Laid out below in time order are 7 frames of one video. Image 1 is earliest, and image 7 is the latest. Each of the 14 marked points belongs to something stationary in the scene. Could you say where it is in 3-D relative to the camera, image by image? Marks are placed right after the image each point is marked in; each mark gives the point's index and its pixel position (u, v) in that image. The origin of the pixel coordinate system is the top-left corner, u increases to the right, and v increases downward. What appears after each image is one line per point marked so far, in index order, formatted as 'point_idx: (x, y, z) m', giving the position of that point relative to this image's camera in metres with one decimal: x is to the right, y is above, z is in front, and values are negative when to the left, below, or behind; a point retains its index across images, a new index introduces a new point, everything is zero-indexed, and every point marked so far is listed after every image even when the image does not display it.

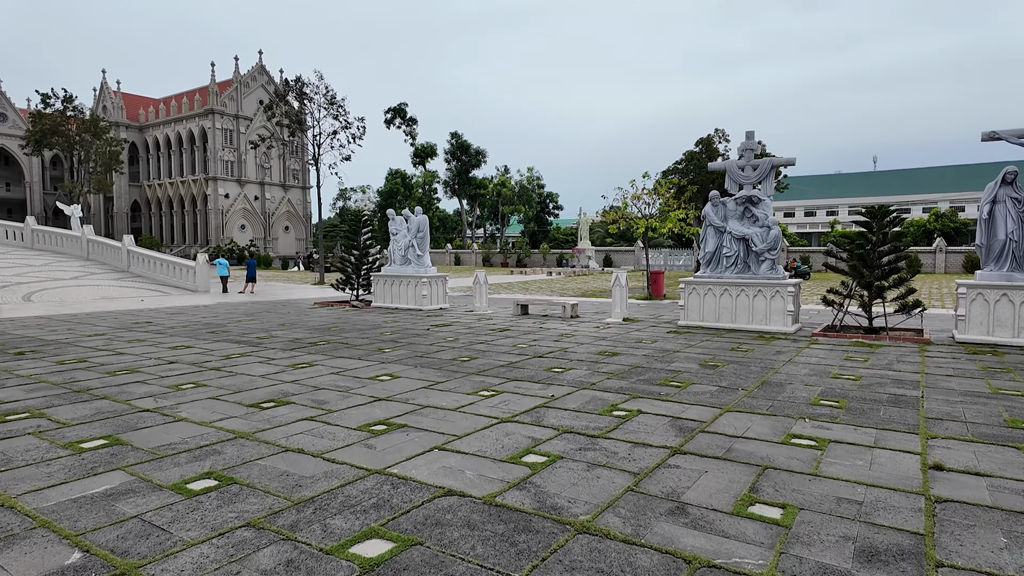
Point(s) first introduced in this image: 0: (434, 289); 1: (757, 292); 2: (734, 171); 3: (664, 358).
0: (-1.8, 0.0, +13.7) m
1: (+4.0, -0.1, +9.8) m
2: (+4.0, +2.1, +10.6) m
3: (+1.8, -0.8, +7.1) m
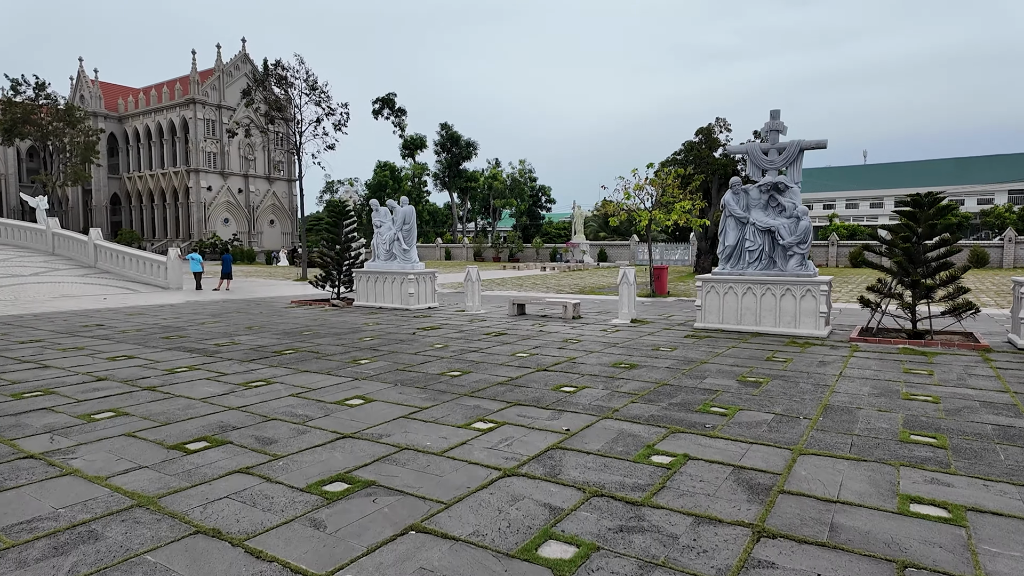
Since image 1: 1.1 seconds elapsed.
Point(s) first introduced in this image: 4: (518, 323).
0: (-1.9, 0.0, +12.5) m
1: (+4.0, 0.0, +8.7) m
2: (+3.9, +2.1, +9.5) m
3: (+1.8, -0.8, +6.0) m
4: (+0.1, -0.6, +10.0) m
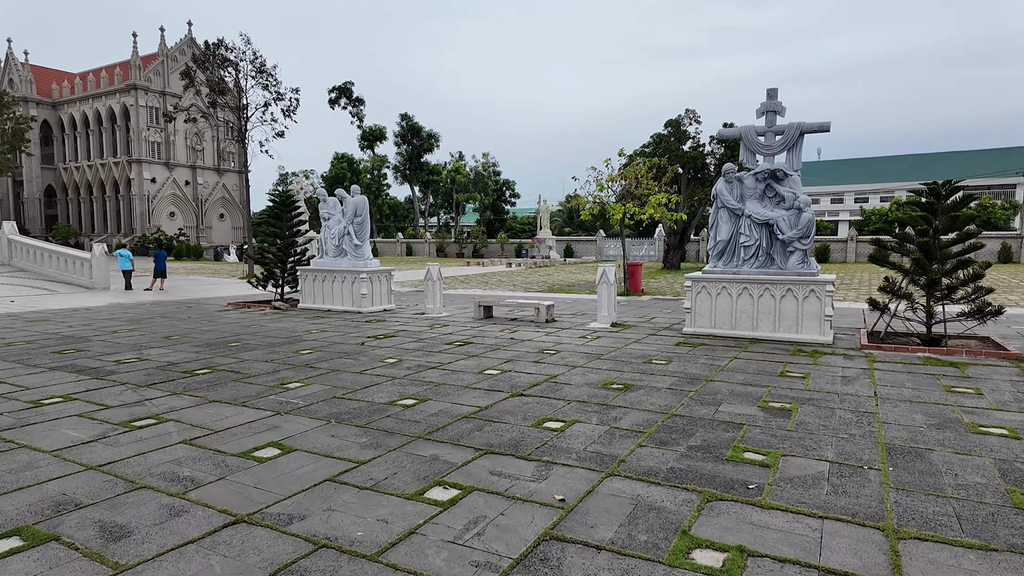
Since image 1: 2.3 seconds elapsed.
0: (-2.6, 0.0, +11.1) m
1: (+3.5, 0.0, +7.7) m
2: (+3.4, +2.1, +8.5) m
3: (+1.5, -0.9, +4.9) m
4: (-0.4, -0.6, +8.8) m
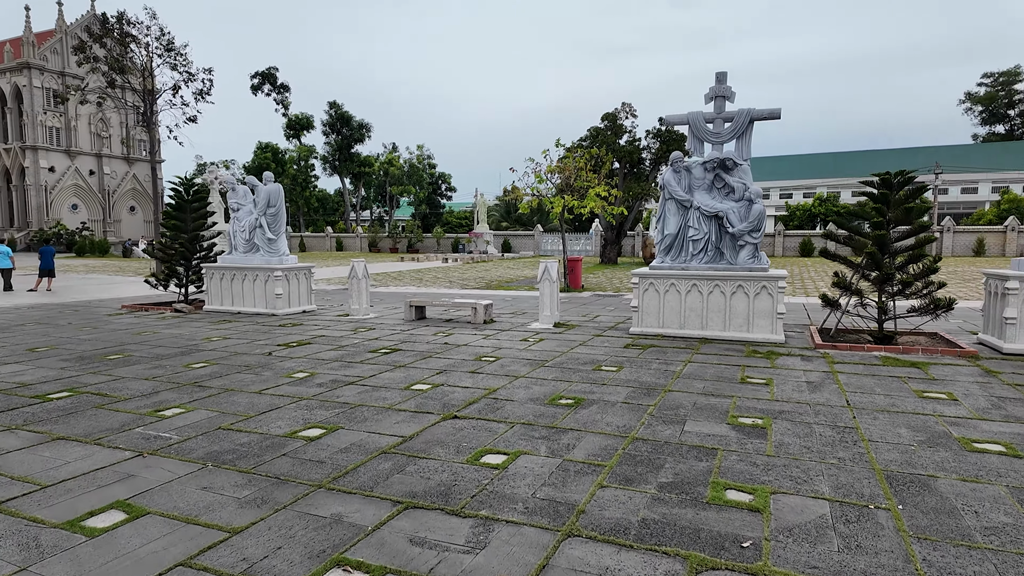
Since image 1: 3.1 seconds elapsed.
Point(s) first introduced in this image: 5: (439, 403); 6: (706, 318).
0: (-3.7, 0.0, +10.0) m
1: (+2.7, 0.0, +7.3) m
2: (+2.5, +2.2, +8.0) m
3: (+1.1, -0.9, +4.2) m
4: (-1.3, -0.6, +7.9) m
5: (-0.5, -0.9, +4.5) m
6: (+2.4, -0.4, +7.5) m
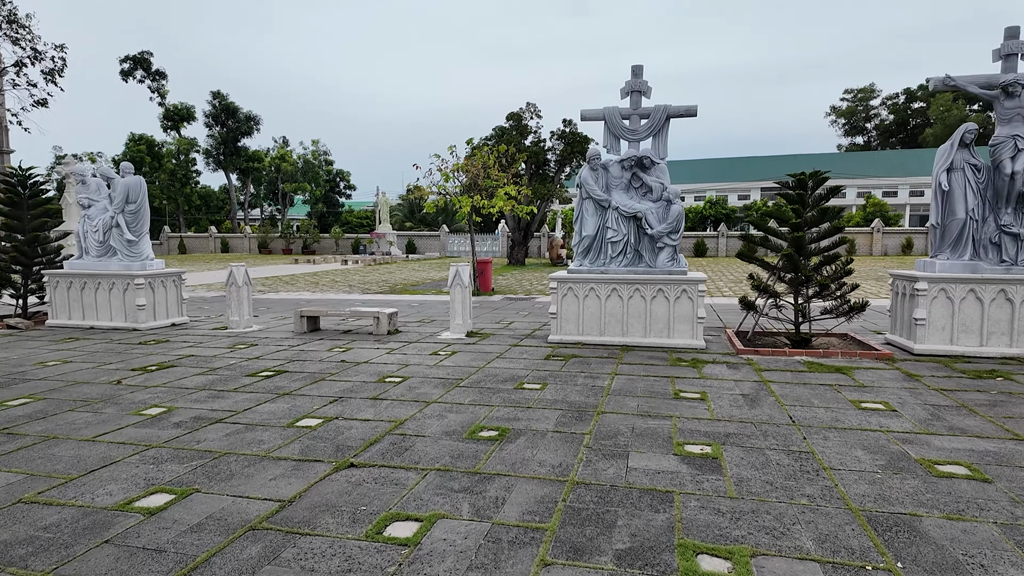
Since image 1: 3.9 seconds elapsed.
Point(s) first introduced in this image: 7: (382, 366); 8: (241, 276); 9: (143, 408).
0: (-5.1, -0.1, +8.6) m
1: (+1.7, -0.1, +6.9) m
2: (+1.3, +2.1, +7.6) m
3: (+0.5, -0.9, +3.6) m
4: (-2.4, -0.7, +6.9) m
5: (-1.1, -0.9, +3.6) m
6: (+1.4, -0.4, +7.0) m
7: (-1.3, -0.8, +5.8) m
8: (-3.8, +0.2, +8.4) m
9: (-2.8, -0.9, +4.6) m
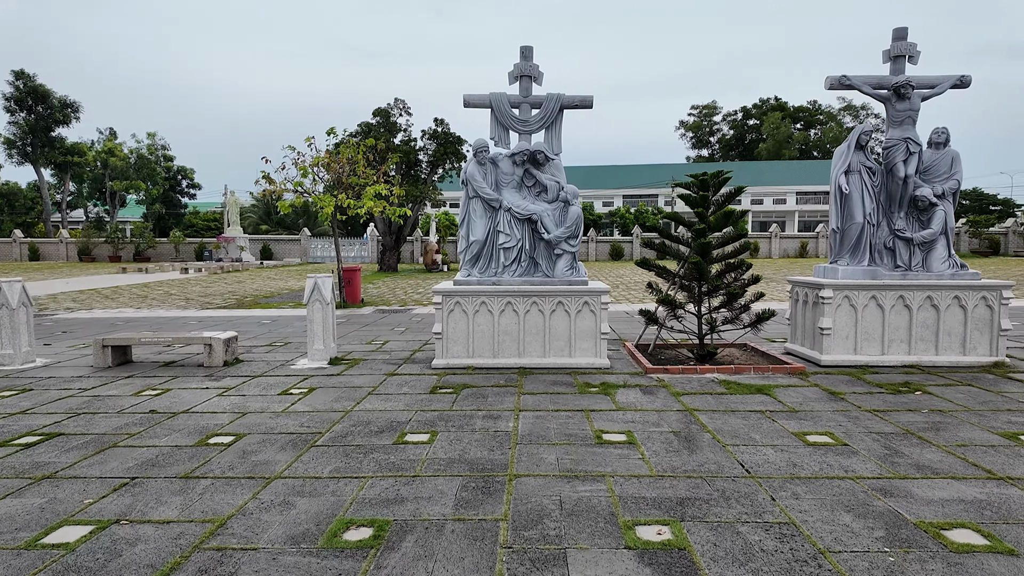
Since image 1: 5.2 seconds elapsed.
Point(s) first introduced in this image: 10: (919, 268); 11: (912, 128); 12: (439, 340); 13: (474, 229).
0: (-6.5, -0.4, +6.2) m
1: (+0.4, -0.2, +6.0) m
2: (-0.1, +2.0, +6.6) m
3: (0.0, -1.1, +2.6) m
4: (-3.5, -0.9, +5.1) m
5: (-1.5, -1.1, +2.2) m
6: (+0.1, -0.6, +6.1) m
7: (-2.2, -0.9, +4.3) m
8: (-5.2, -0.1, +6.3) m
9: (-3.4, -1.1, +2.7) m
10: (+4.2, +0.2, +6.2) m
11: (+4.1, +1.7, +6.2) m
12: (-0.8, -0.5, +6.1) m
13: (-0.4, +0.6, +6.4) m
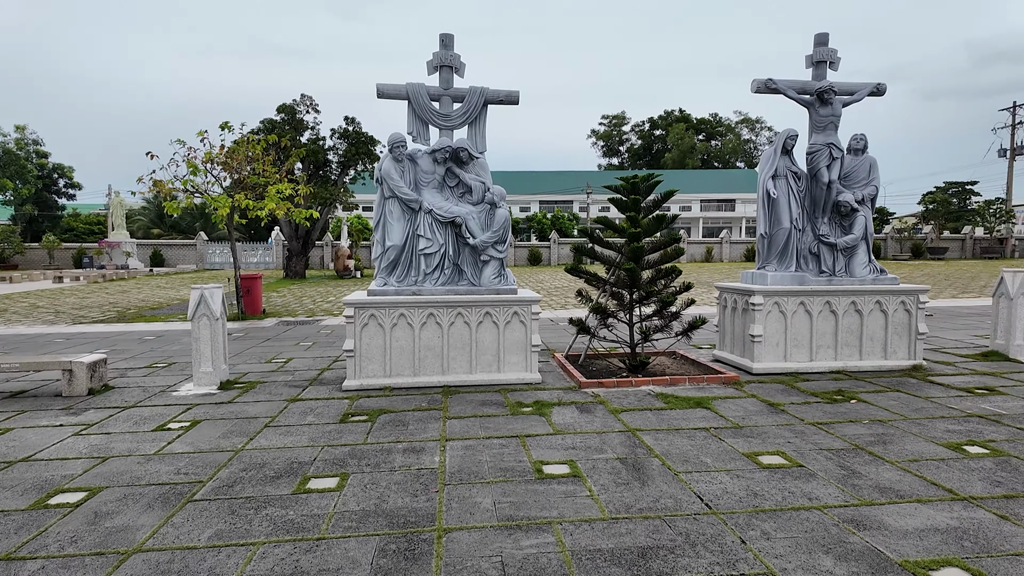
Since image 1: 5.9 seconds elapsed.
0: (-7.2, -0.5, +4.7) m
1: (-0.3, -0.3, +5.5) m
2: (-0.9, +1.9, +6.0) m
3: (-0.2, -1.1, +2.0) m
4: (-4.1, -1.0, +4.1) m
5: (-1.7, -1.2, +1.4) m
6: (-0.6, -0.7, +5.5) m
7: (-2.7, -1.0, +3.5) m
8: (-5.9, -0.2, +5.0) m
9: (-3.7, -1.2, +1.7) m
10: (+3.4, +0.2, +6.2) m
11: (+3.3, +1.6, +6.2) m
12: (-1.5, -0.6, +5.4) m
13: (-1.2, +0.5, +5.8) m
